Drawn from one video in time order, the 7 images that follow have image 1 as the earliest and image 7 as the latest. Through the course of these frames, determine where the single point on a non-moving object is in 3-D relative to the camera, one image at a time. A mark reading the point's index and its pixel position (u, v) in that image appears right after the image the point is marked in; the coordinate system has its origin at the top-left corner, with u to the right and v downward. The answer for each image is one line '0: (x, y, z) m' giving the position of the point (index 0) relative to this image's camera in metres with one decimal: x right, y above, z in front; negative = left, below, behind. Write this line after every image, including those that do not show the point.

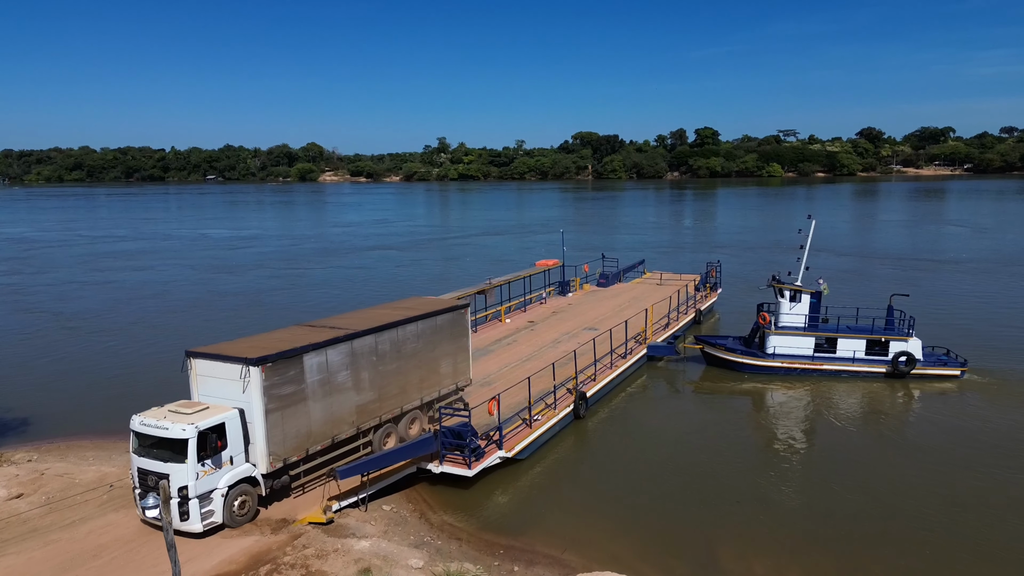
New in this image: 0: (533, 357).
0: (+0.5, -1.7, +17.4) m
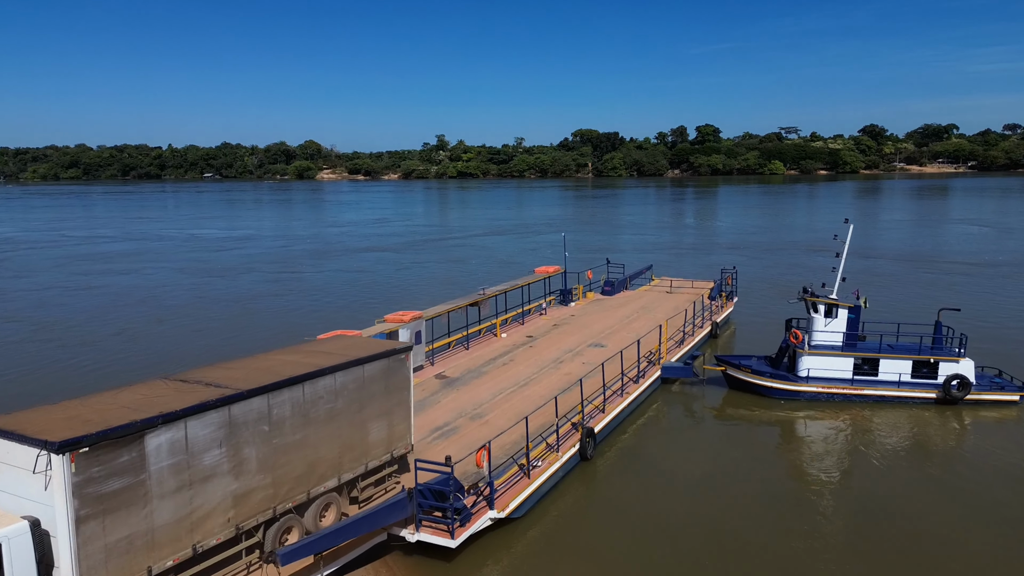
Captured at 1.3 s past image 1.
0: (+0.4, -2.0, +15.2) m
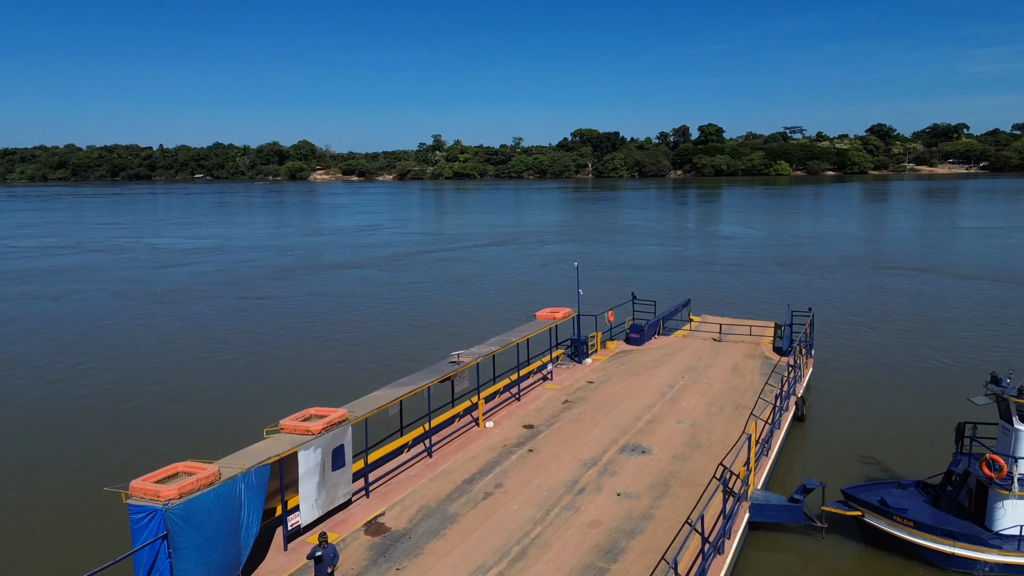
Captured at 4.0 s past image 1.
0: (+0.2, -3.1, +8.6) m
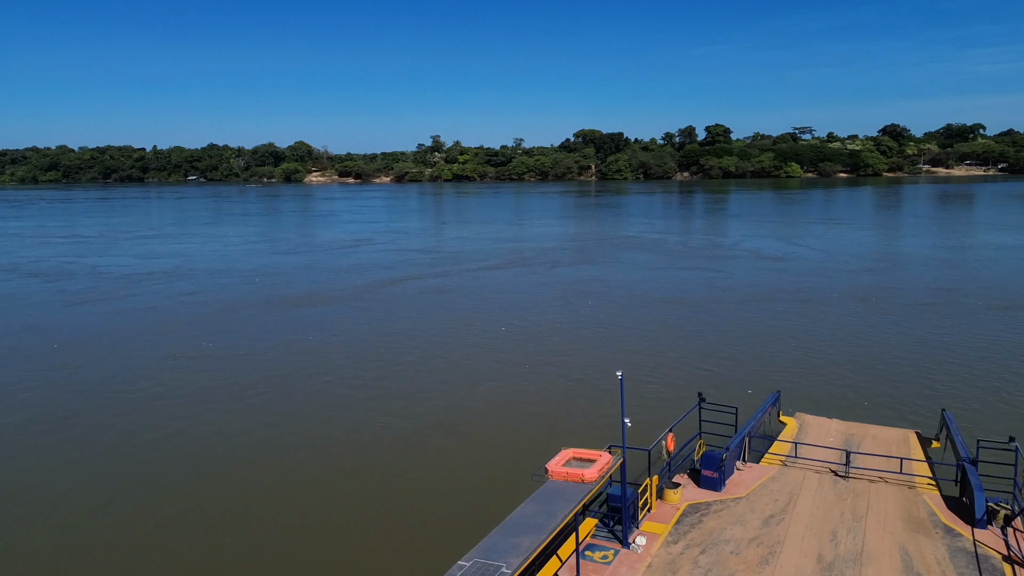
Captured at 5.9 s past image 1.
0: (+0.2, -4.7, +1.5) m
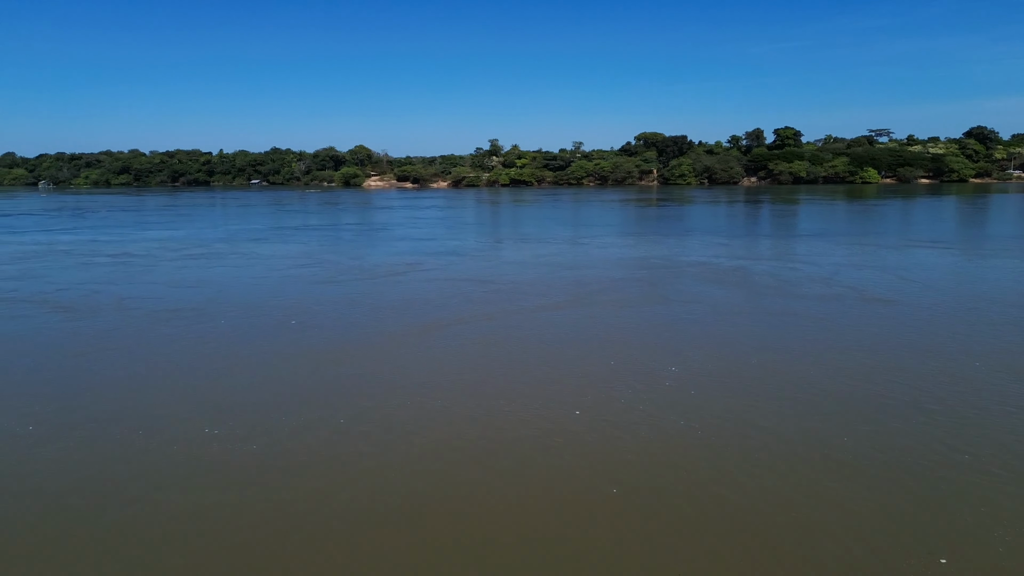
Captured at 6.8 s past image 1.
0: (-0.1, -6.8, -3.0) m
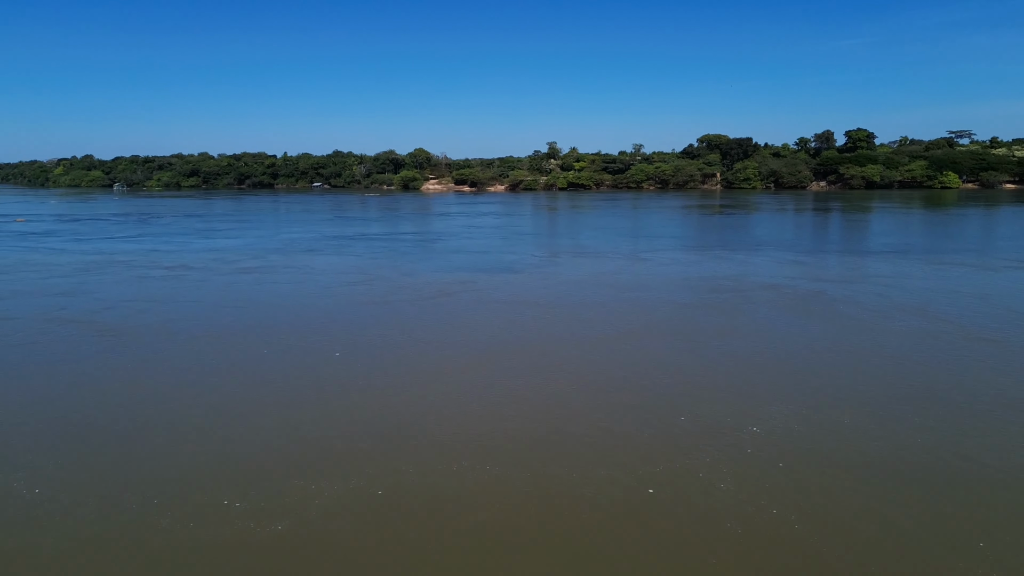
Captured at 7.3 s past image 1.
0: (-0.6, -8.1, -5.5) m
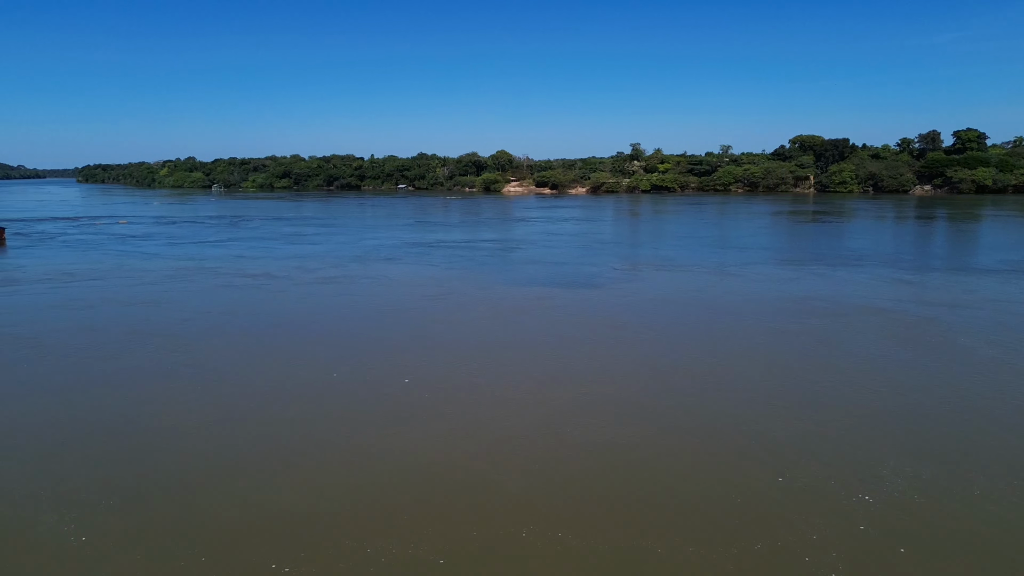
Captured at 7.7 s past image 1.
0: (-1.7, -9.2, -7.2) m
